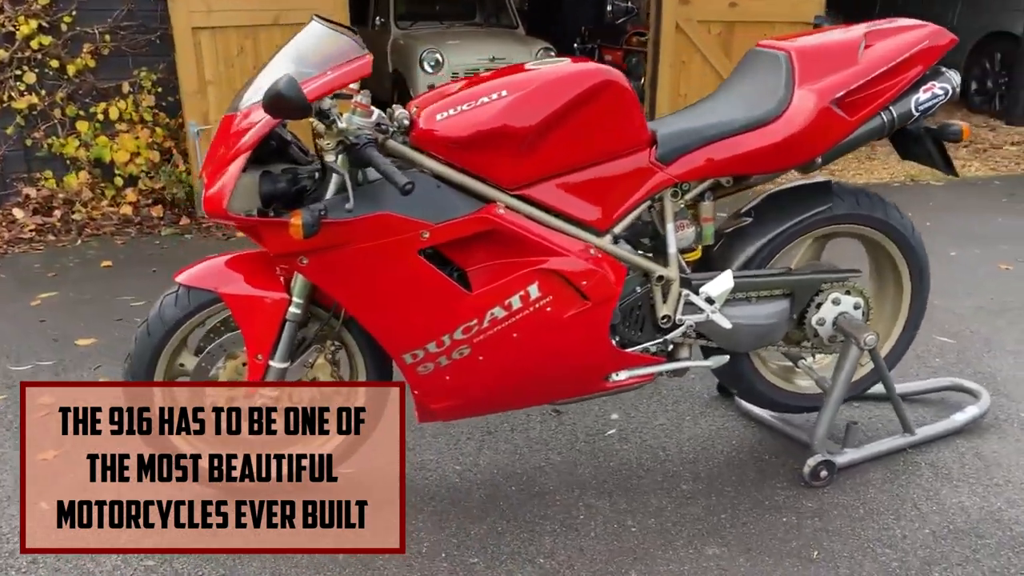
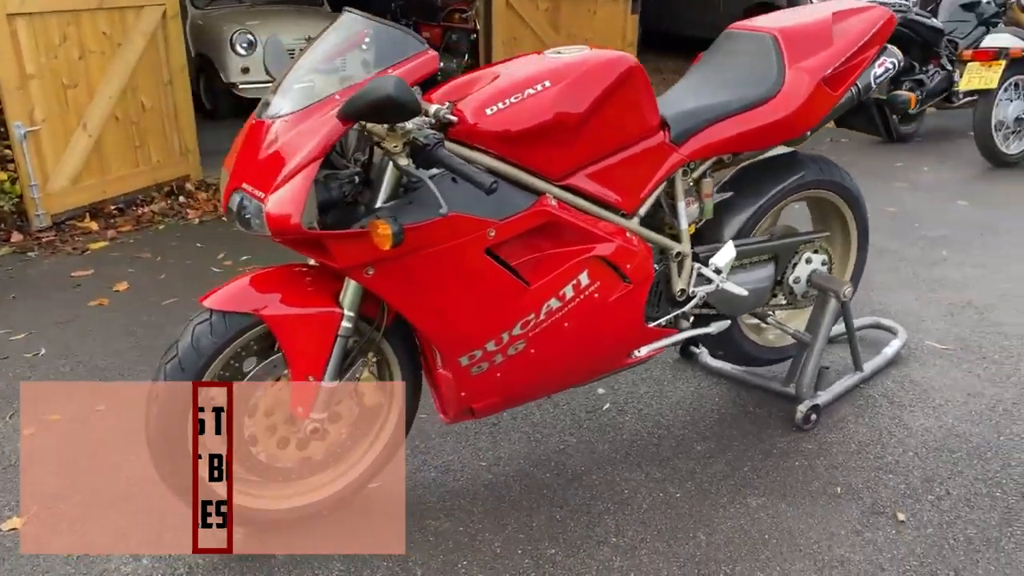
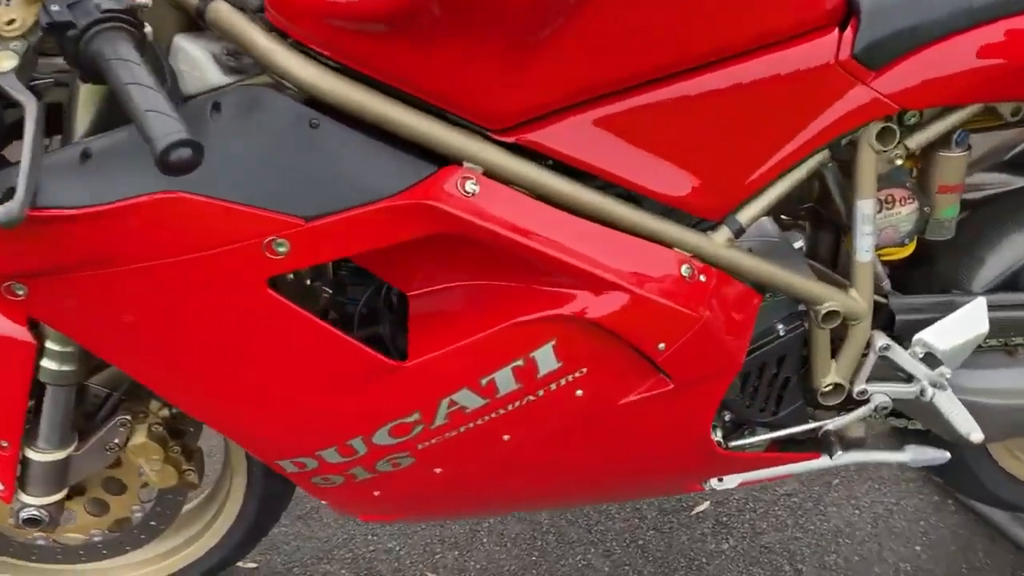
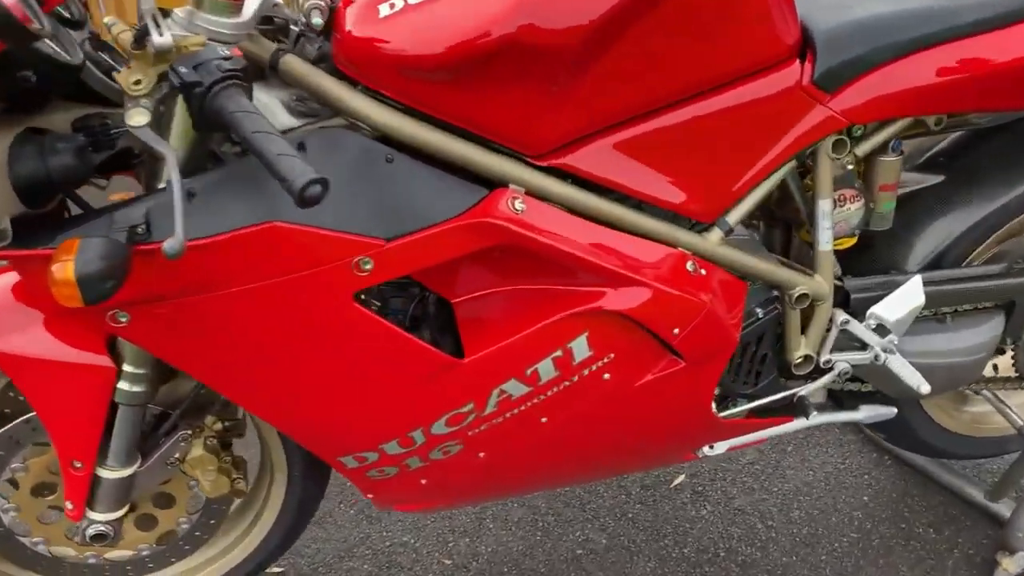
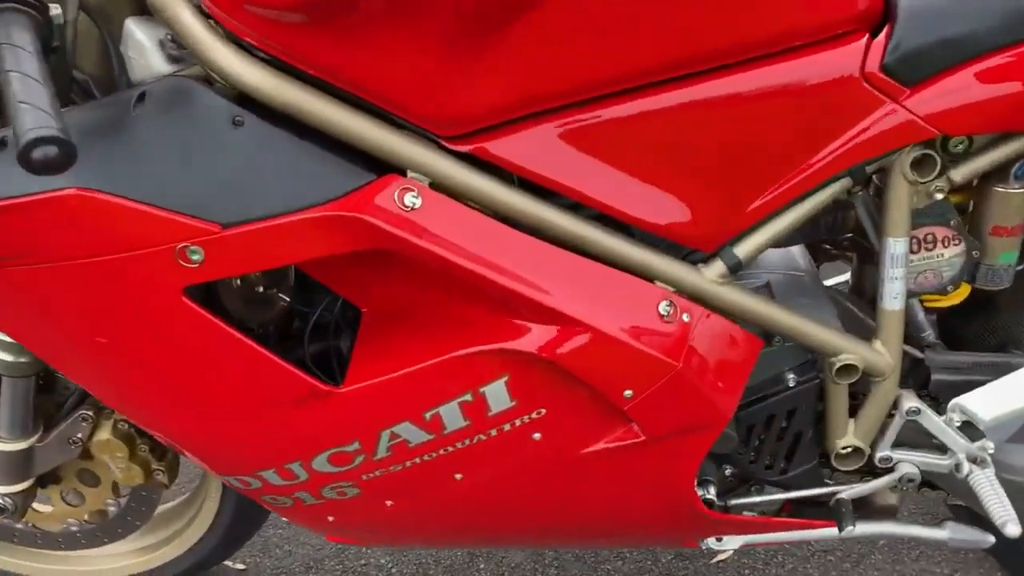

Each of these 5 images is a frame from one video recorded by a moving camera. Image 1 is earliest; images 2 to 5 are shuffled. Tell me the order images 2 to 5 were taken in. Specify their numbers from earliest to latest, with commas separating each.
2, 4, 3, 5
